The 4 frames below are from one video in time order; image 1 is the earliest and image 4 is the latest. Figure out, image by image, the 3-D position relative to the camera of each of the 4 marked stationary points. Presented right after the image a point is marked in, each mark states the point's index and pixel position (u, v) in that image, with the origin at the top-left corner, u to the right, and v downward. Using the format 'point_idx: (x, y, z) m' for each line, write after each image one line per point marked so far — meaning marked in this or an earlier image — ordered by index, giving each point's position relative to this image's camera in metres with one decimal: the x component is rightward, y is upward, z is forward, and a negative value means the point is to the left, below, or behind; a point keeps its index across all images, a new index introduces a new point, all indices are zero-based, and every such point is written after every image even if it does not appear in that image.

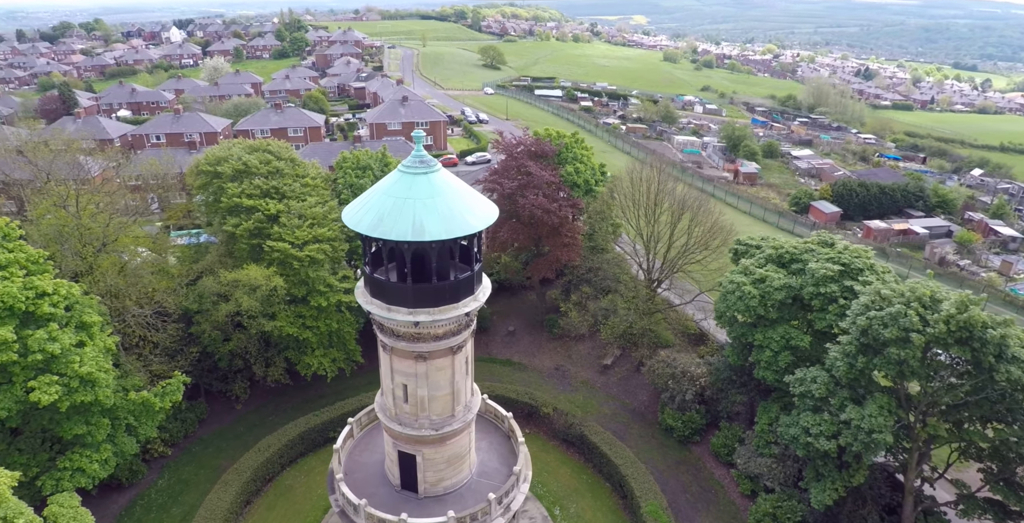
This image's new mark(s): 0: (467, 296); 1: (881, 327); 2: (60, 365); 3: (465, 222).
0: (-1.3, -1.0, +16.5) m
1: (+11.5, -2.1, +18.2) m
2: (-16.1, -3.7, +20.3) m
3: (-1.2, +1.0, +15.1) m
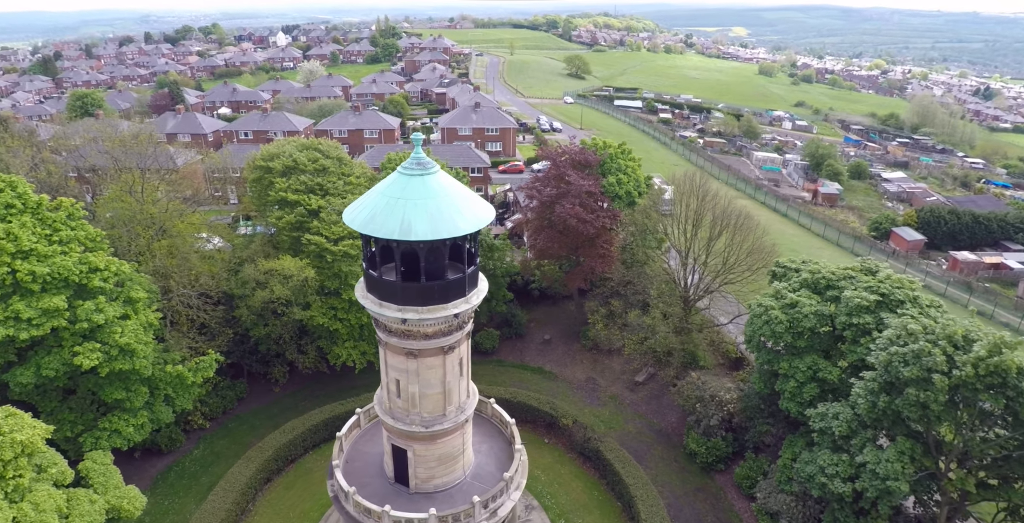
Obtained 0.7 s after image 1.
0: (-1.6, -1.0, +16.6) m
1: (+11.2, -3.0, +16.7) m
2: (-15.9, -2.8, +22.3) m
3: (-1.5, +1.0, +15.3) m
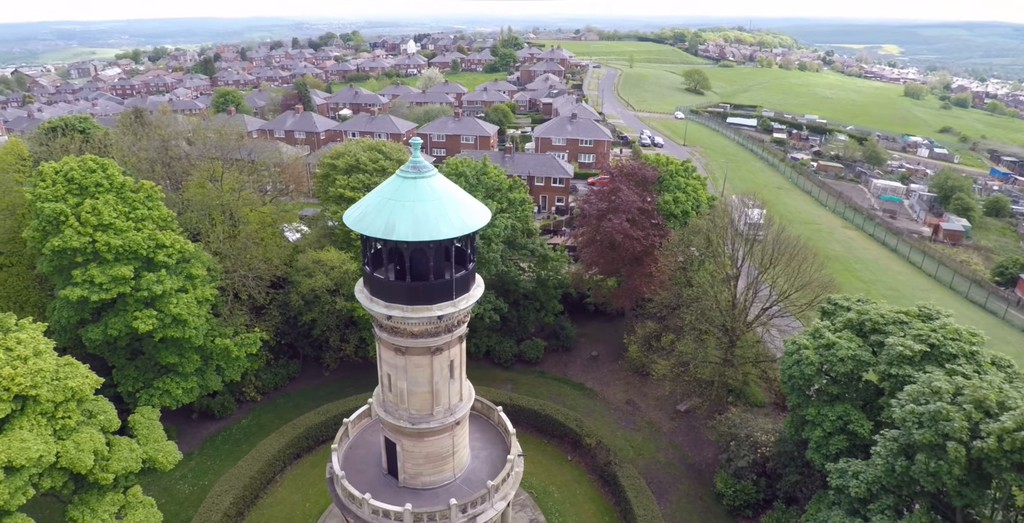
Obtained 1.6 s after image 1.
0: (-2.0, -1.1, +16.9) m
1: (+10.4, -4.2, +14.7) m
2: (-15.2, -1.8, +24.9) m
3: (-2.0, +0.9, +15.5) m
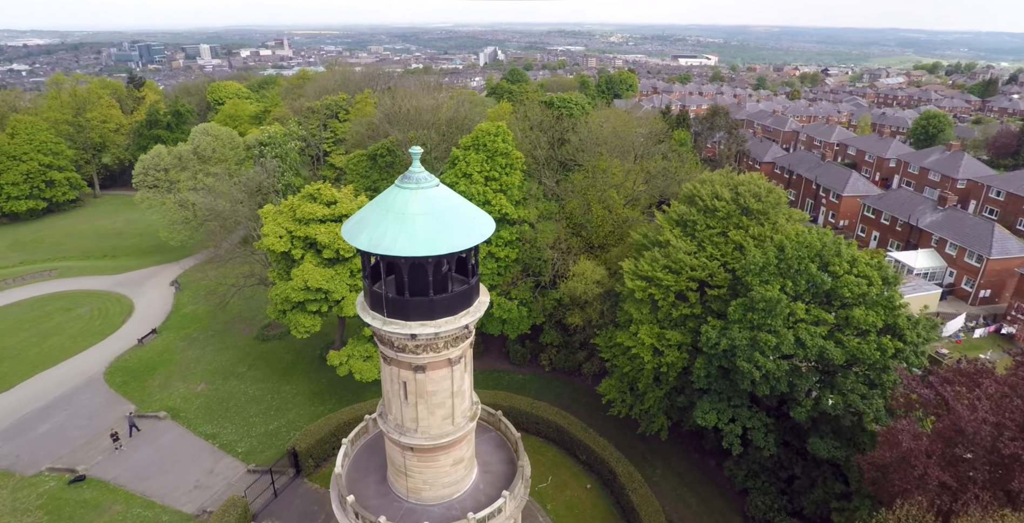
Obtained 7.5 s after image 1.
0: (-3.5, -1.5, +16.4) m
1: (-1.4, -8.5, +5.7) m
2: (-2.8, +1.0, +31.7) m
3: (-3.8, +0.6, +15.3) m
